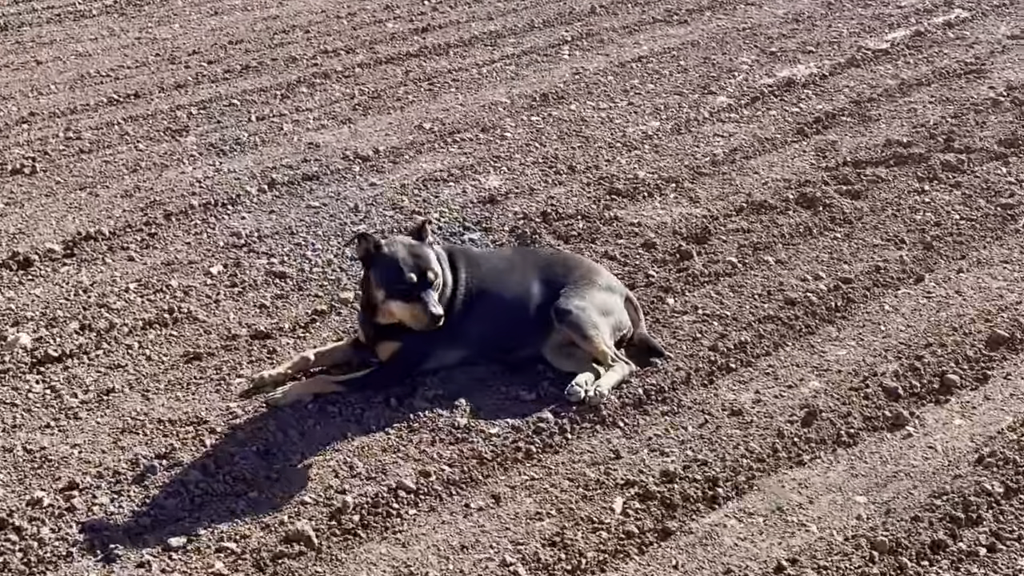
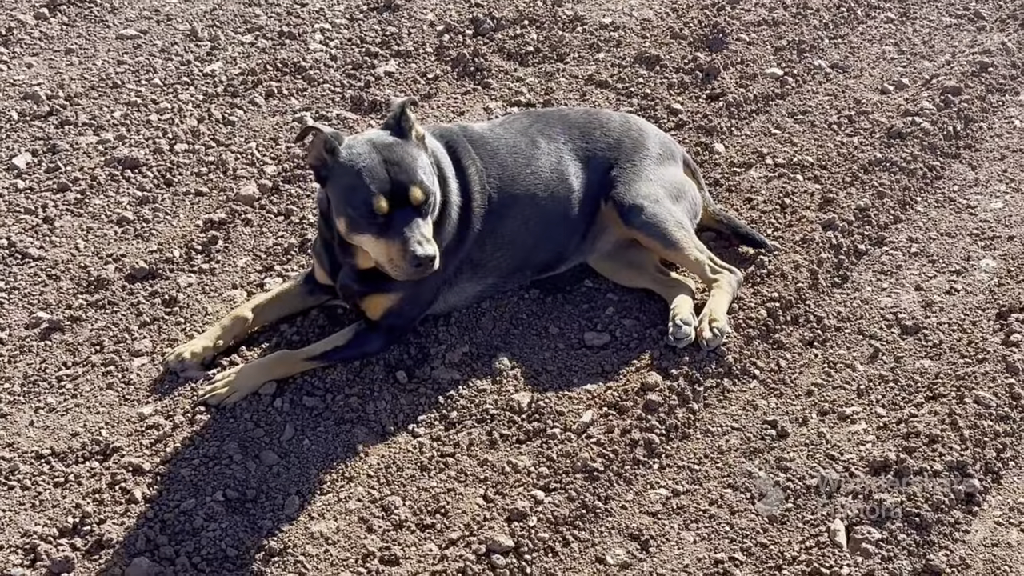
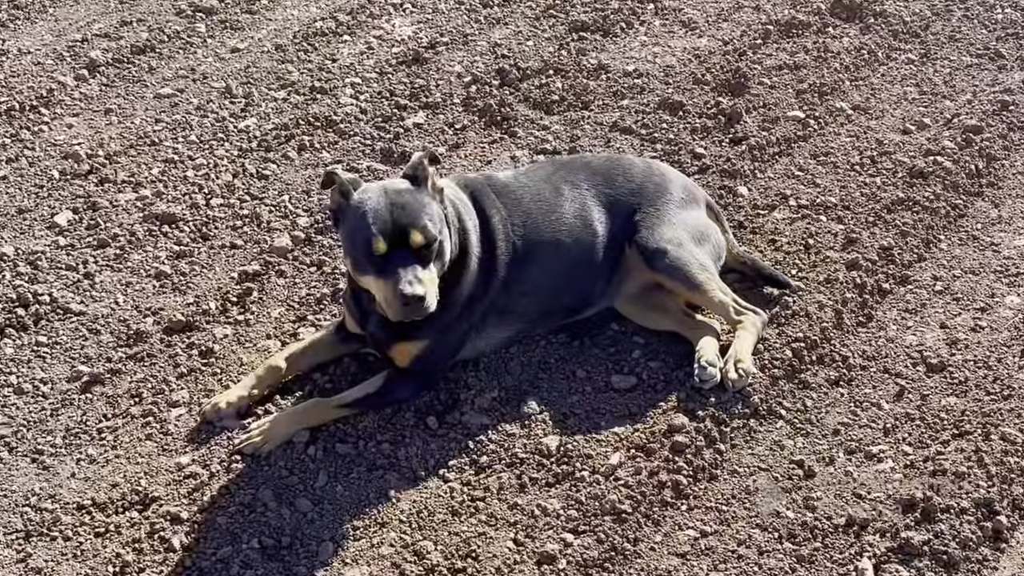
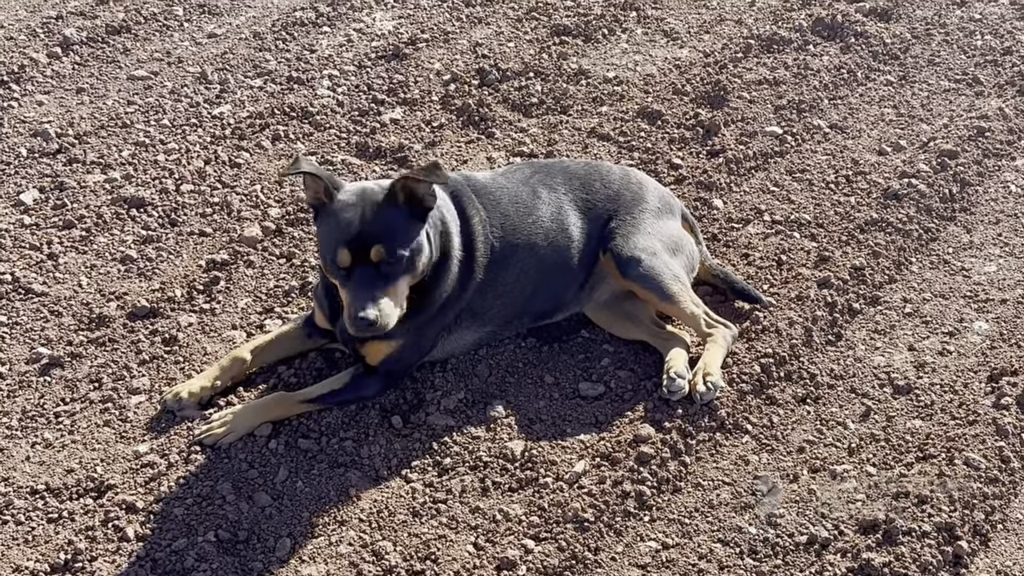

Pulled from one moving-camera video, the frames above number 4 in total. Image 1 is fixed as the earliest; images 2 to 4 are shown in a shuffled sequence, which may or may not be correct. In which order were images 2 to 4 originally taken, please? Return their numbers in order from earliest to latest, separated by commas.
3, 2, 4
